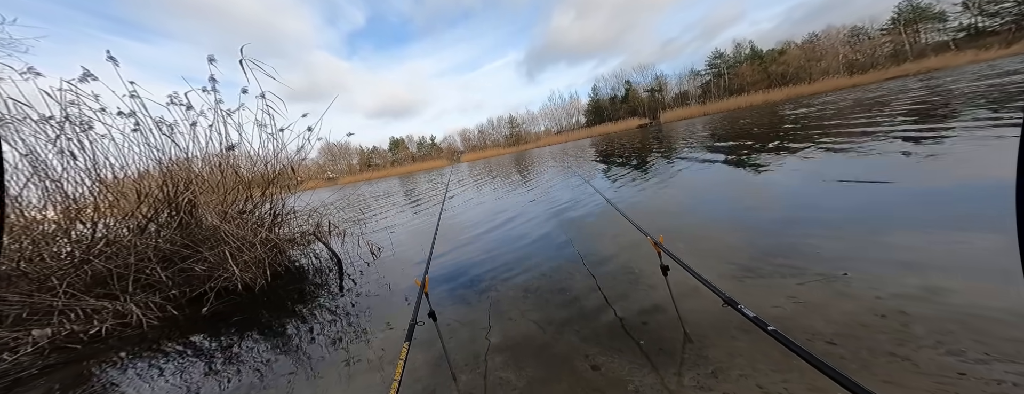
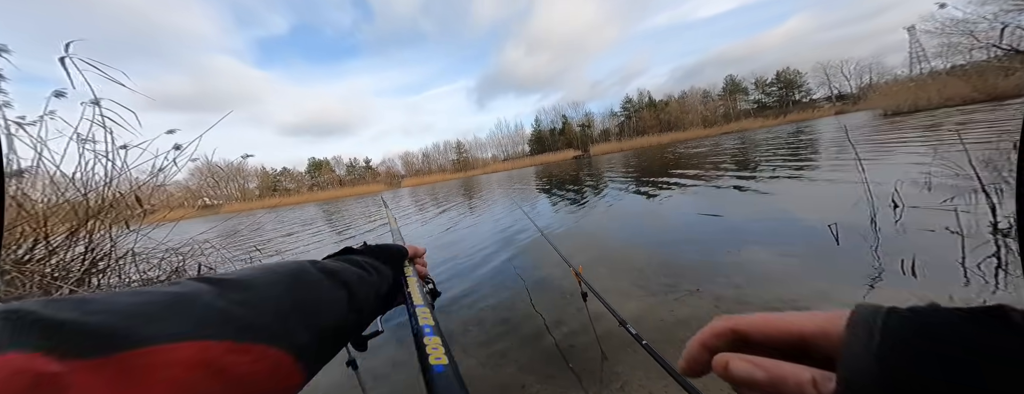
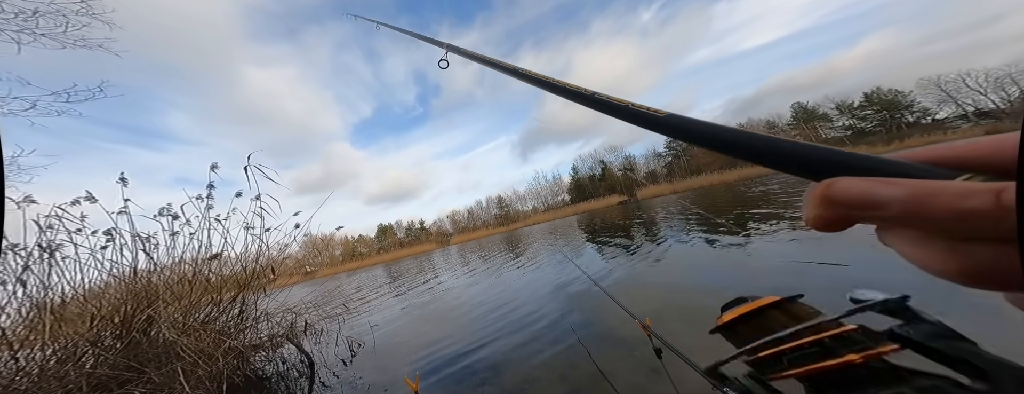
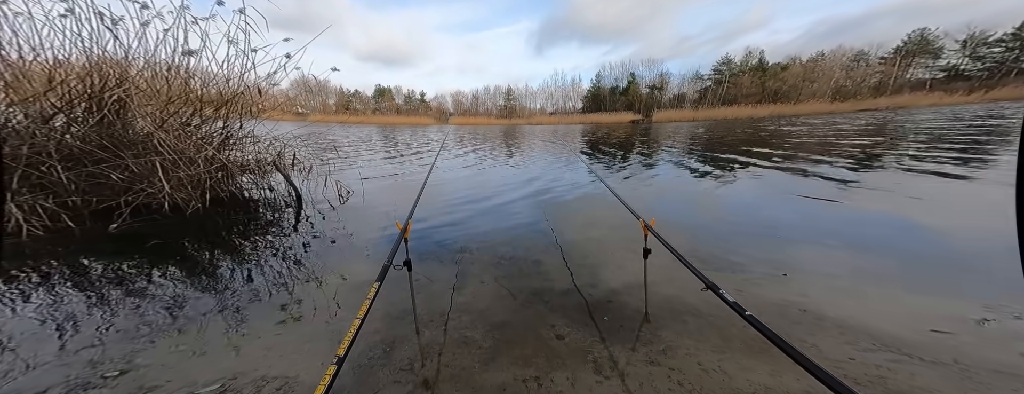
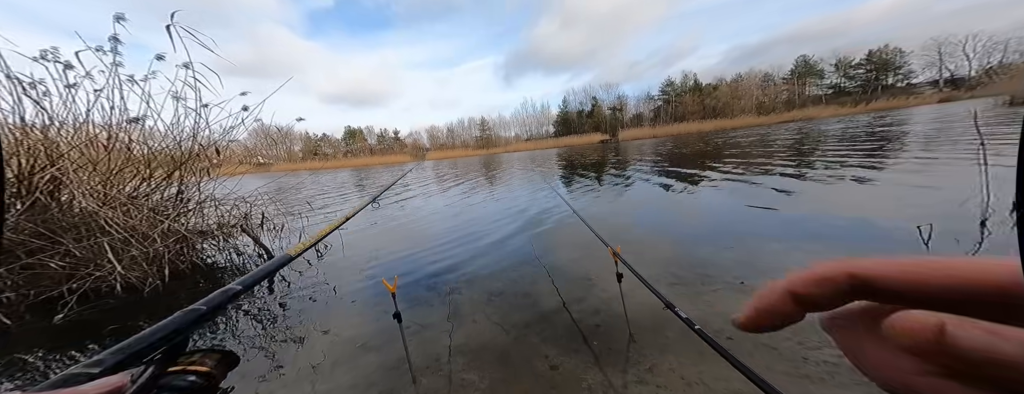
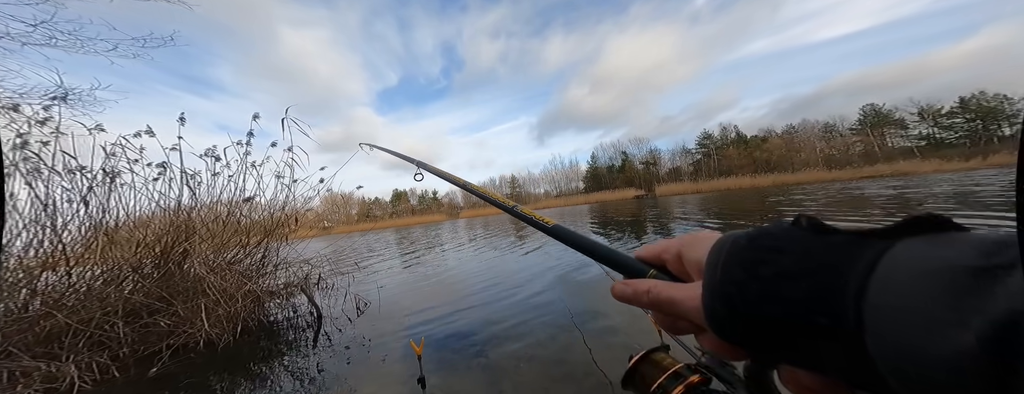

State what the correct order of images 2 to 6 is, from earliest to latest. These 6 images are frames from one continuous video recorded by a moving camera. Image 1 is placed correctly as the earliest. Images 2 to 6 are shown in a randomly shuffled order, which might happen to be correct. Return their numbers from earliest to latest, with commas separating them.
4, 5, 2, 6, 3
